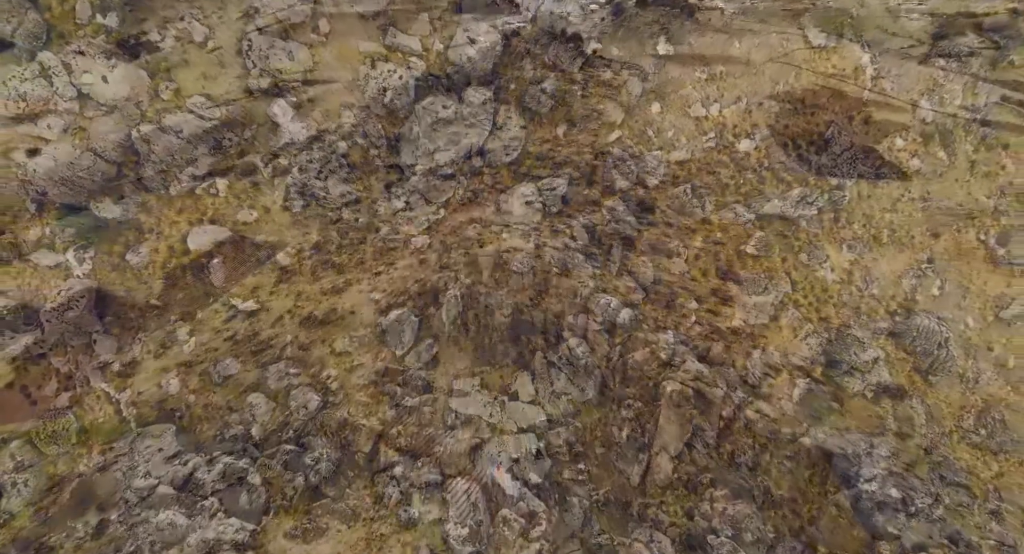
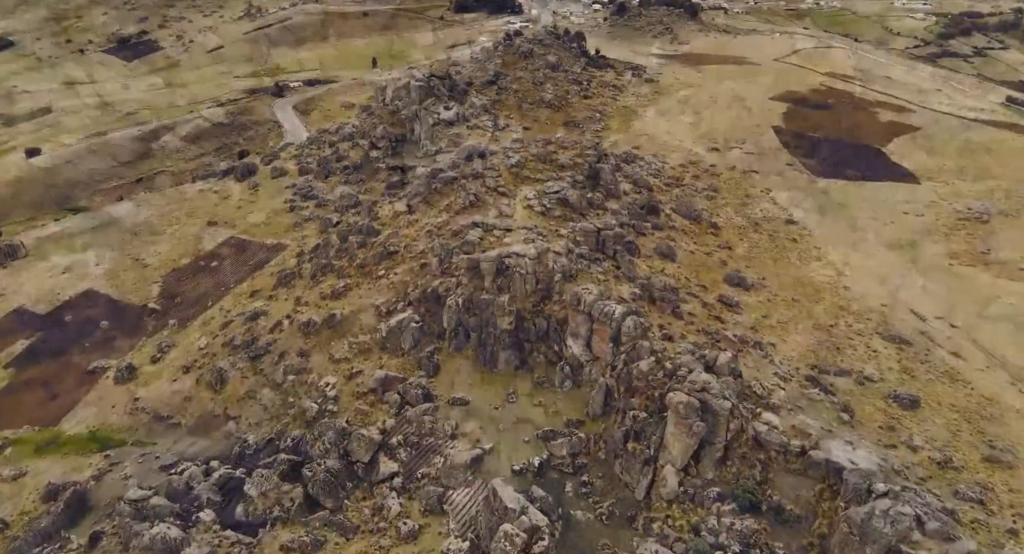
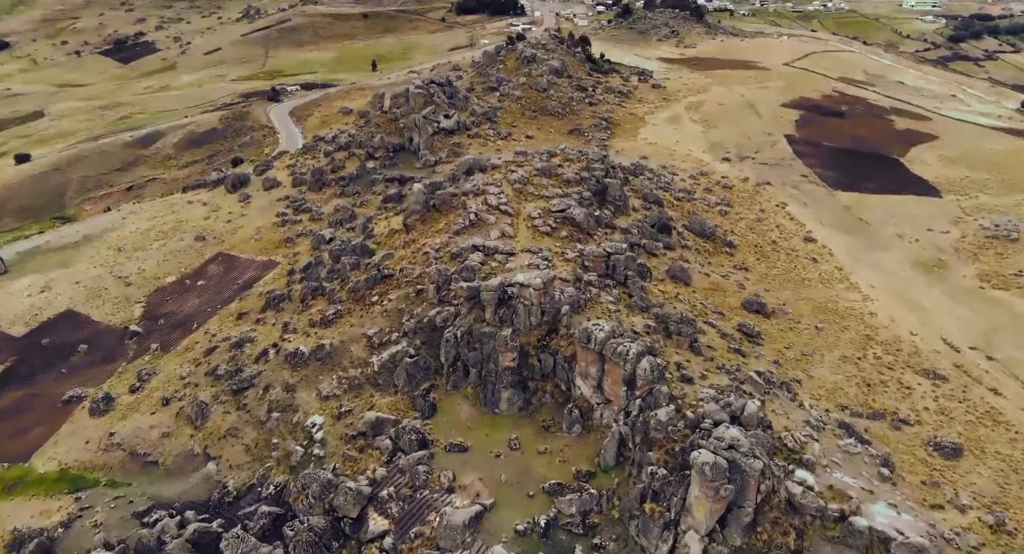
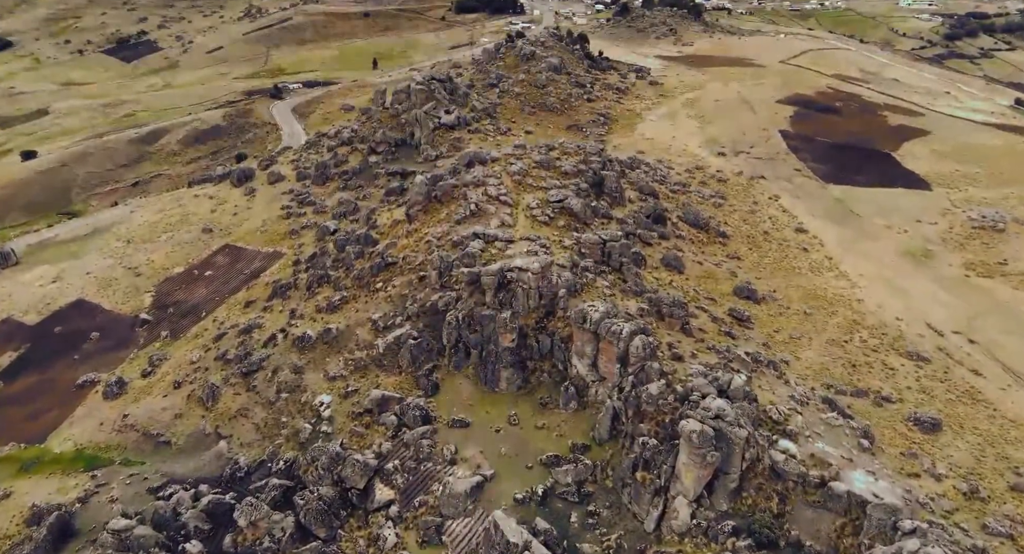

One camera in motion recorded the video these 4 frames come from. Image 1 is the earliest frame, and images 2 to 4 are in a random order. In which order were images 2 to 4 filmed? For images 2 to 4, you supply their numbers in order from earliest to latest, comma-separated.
2, 4, 3
